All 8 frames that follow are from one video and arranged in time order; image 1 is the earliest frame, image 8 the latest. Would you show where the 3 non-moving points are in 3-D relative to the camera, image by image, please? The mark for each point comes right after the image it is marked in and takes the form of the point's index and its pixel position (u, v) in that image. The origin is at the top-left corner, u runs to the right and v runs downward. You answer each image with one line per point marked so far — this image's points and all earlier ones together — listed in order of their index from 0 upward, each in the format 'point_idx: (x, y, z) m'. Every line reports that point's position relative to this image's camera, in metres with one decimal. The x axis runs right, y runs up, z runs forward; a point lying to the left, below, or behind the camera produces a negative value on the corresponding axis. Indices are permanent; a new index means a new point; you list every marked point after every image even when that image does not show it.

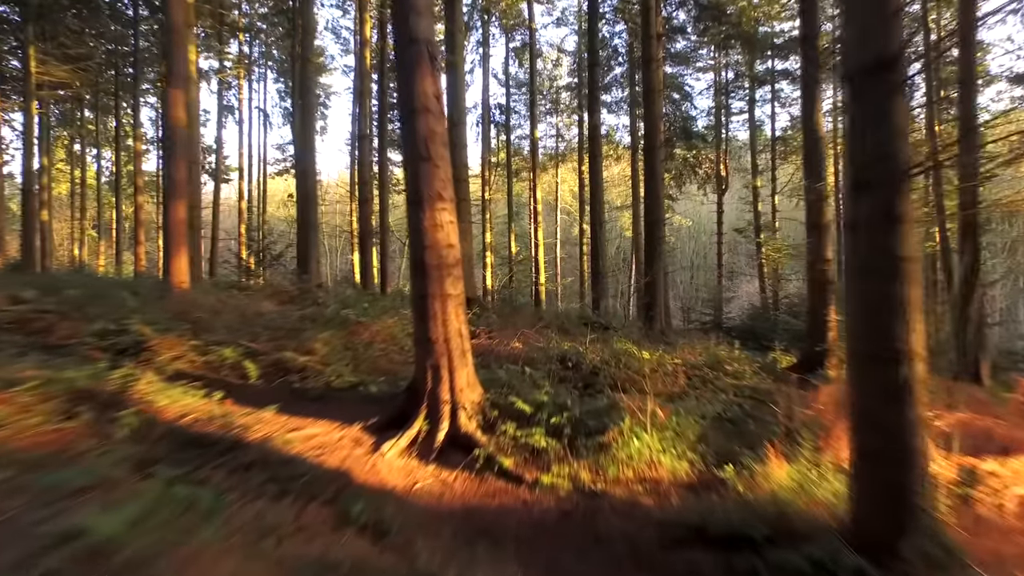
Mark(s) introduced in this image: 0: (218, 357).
0: (-1.9, -0.5, +7.5) m
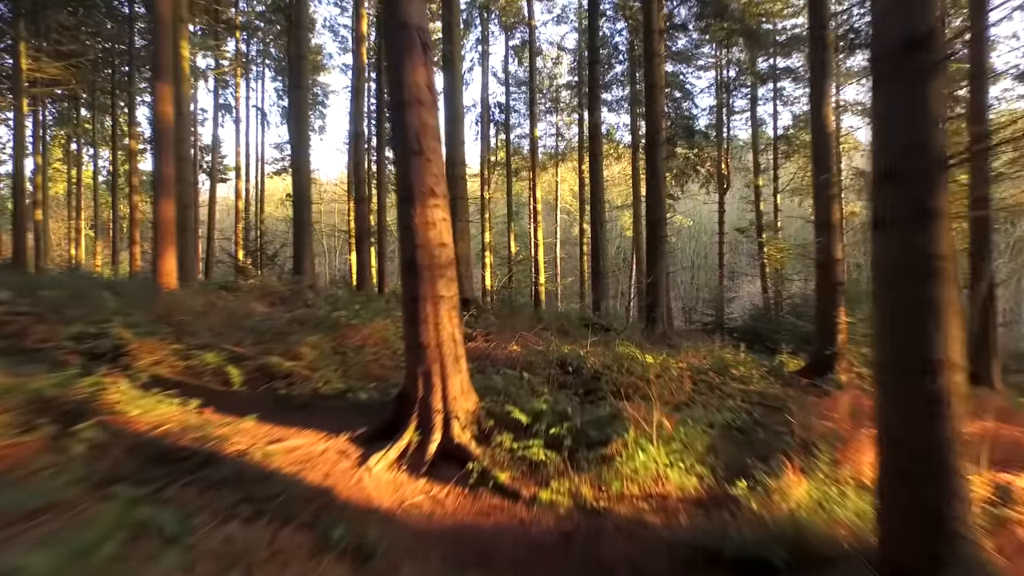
0: (-1.9, -0.5, +7.2) m
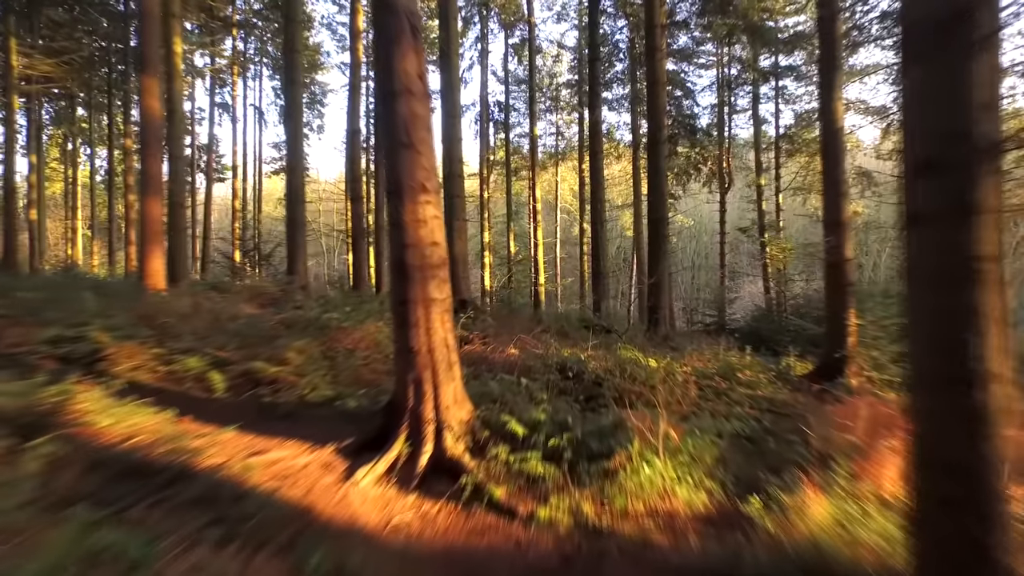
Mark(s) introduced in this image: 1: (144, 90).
0: (-2.0, -0.5, +6.8) m
1: (-3.5, +1.9, +10.8) m
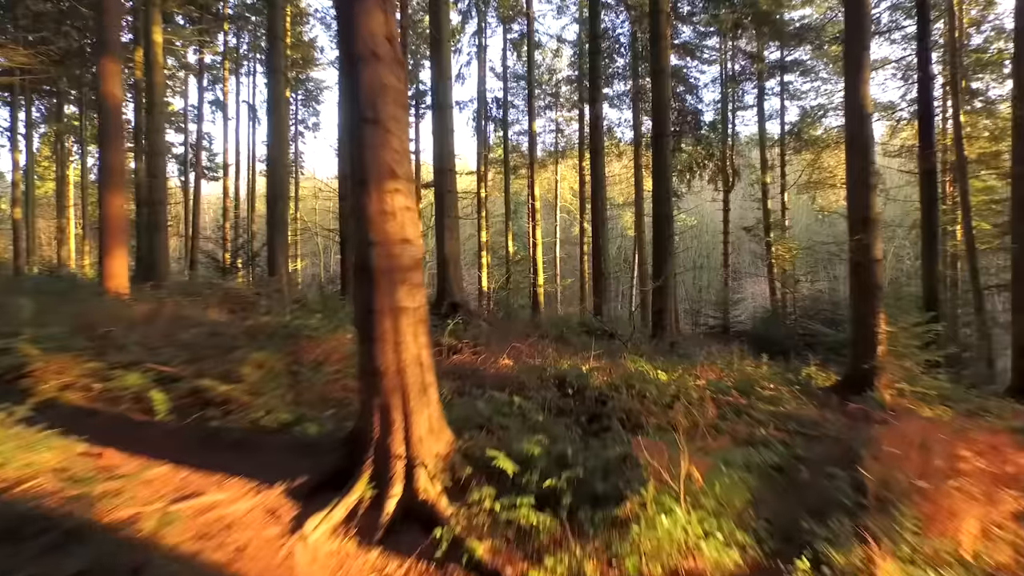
0: (-2.0, -0.5, +5.9) m
1: (-3.5, +1.8, +9.8) m
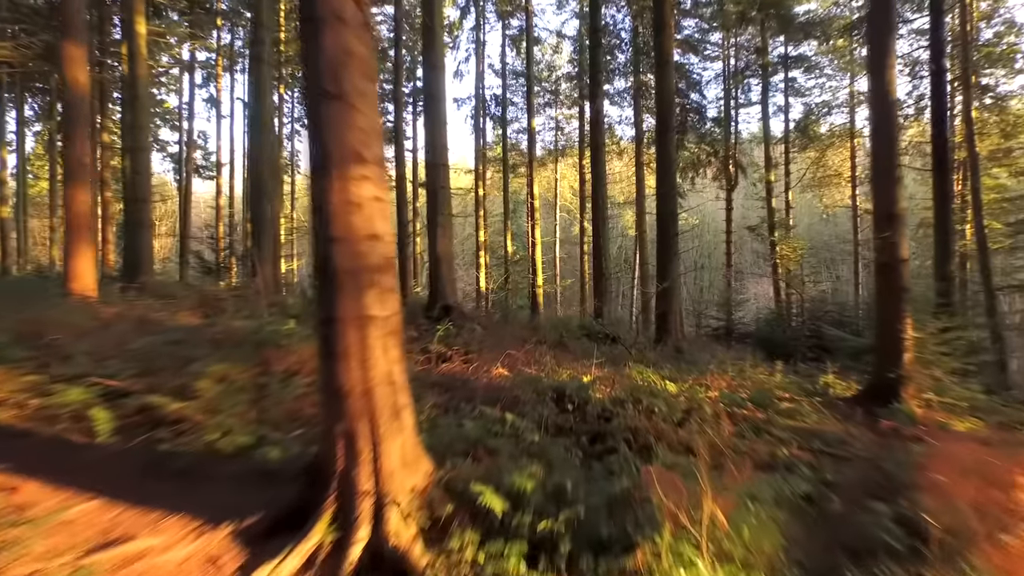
0: (-2.1, -0.5, +5.2) m
1: (-3.5, +1.8, +9.1) m
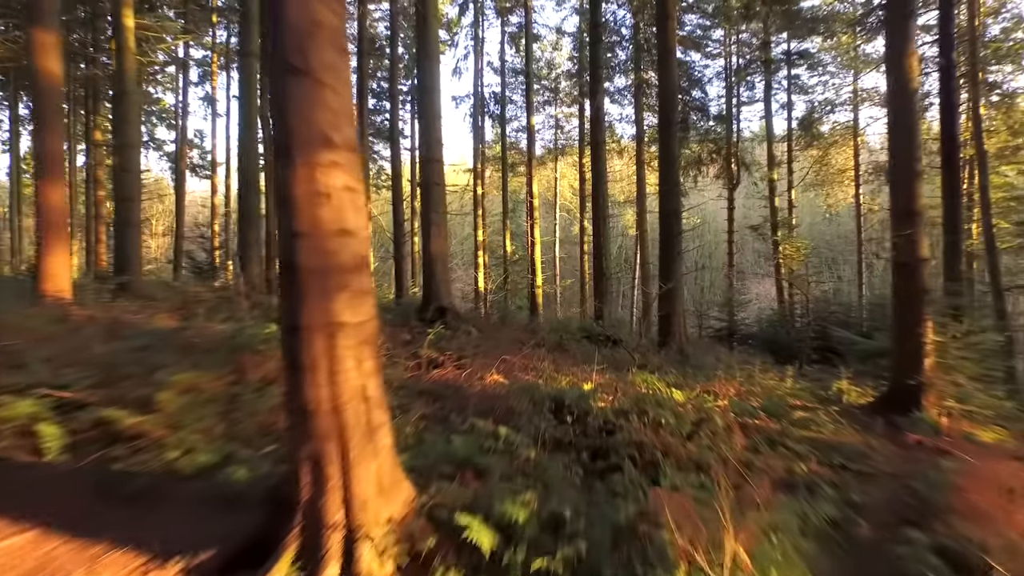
0: (-2.1, -0.5, +4.7) m
1: (-3.6, +1.8, +8.7) m
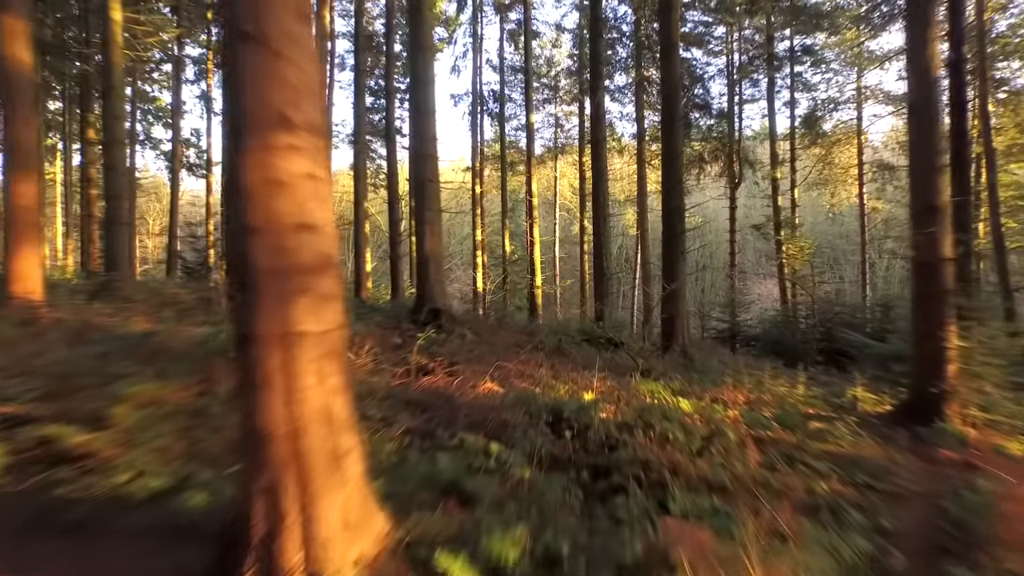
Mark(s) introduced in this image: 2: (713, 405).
0: (-2.1, -0.5, +4.2) m
1: (-3.6, +1.8, +8.2) m
2: (+1.1, -0.7, +6.6) m
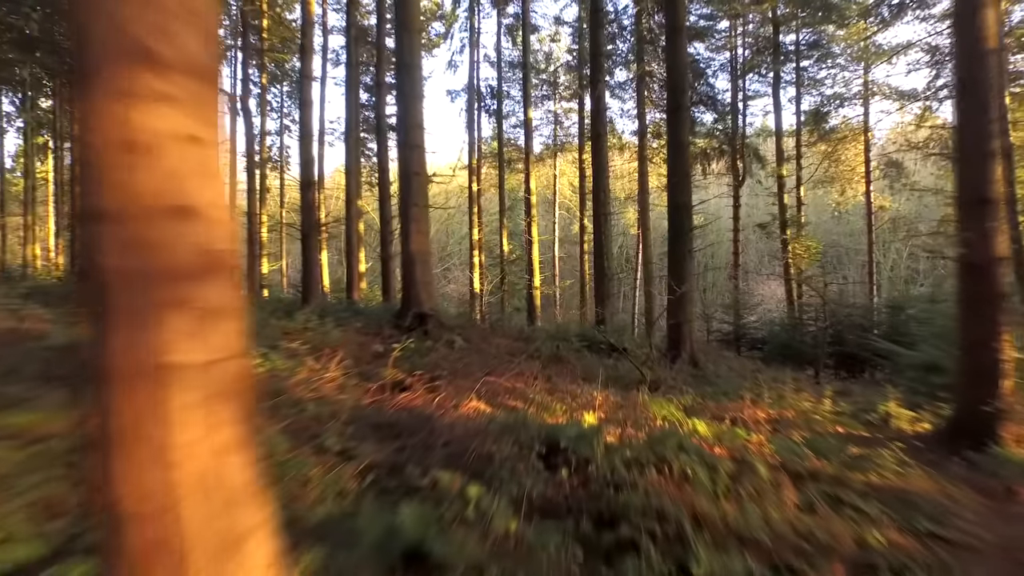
0: (-2.2, -0.5, +3.3) m
1: (-3.7, +1.8, +7.3) m
2: (+1.1, -0.7, +5.7) m
